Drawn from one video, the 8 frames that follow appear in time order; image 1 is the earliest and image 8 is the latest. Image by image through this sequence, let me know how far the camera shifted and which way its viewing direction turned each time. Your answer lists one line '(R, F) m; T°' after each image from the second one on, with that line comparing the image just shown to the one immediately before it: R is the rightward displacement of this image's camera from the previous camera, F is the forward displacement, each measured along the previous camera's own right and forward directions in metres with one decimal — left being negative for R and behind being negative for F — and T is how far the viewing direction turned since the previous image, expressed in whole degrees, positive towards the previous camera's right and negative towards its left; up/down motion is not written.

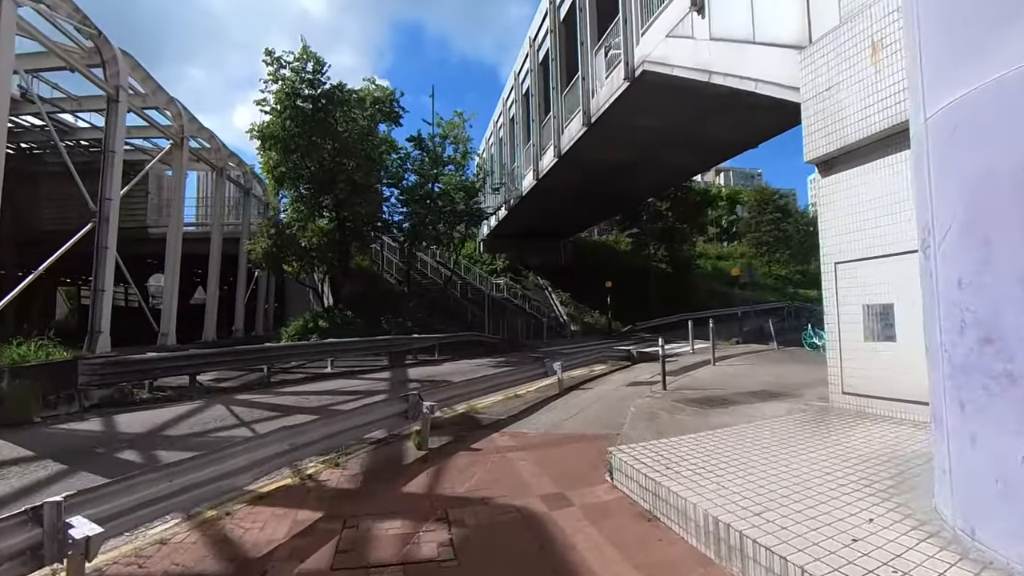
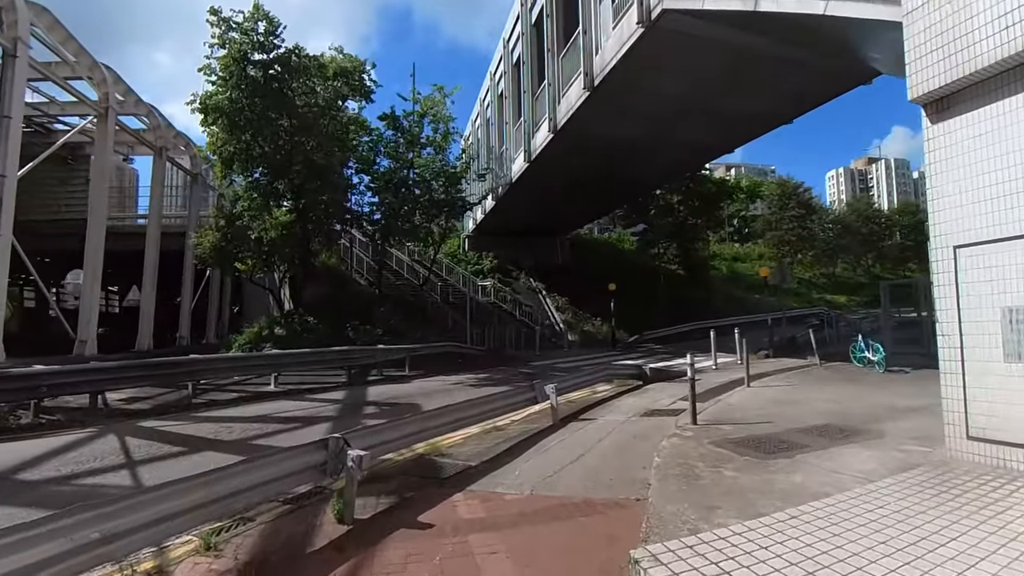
(+0.3, +4.3) m; 0°
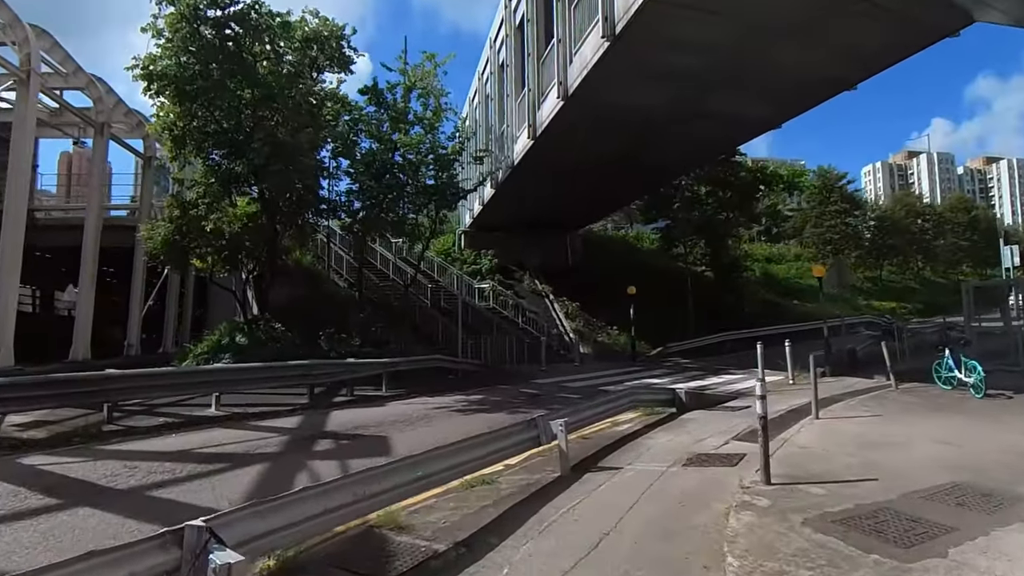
(+0.2, +3.9) m; 0°
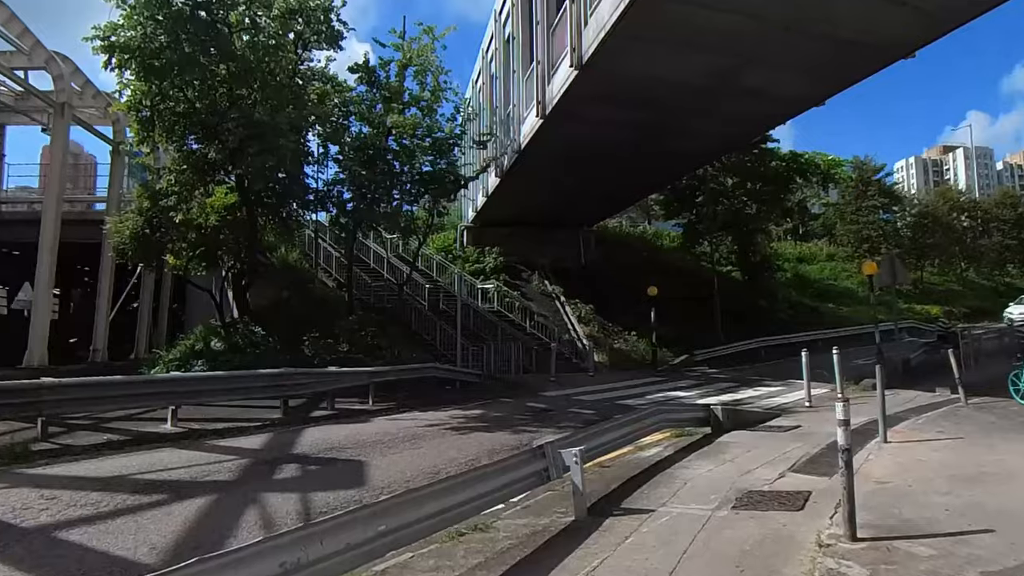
(+0.1, +2.3) m; -1°
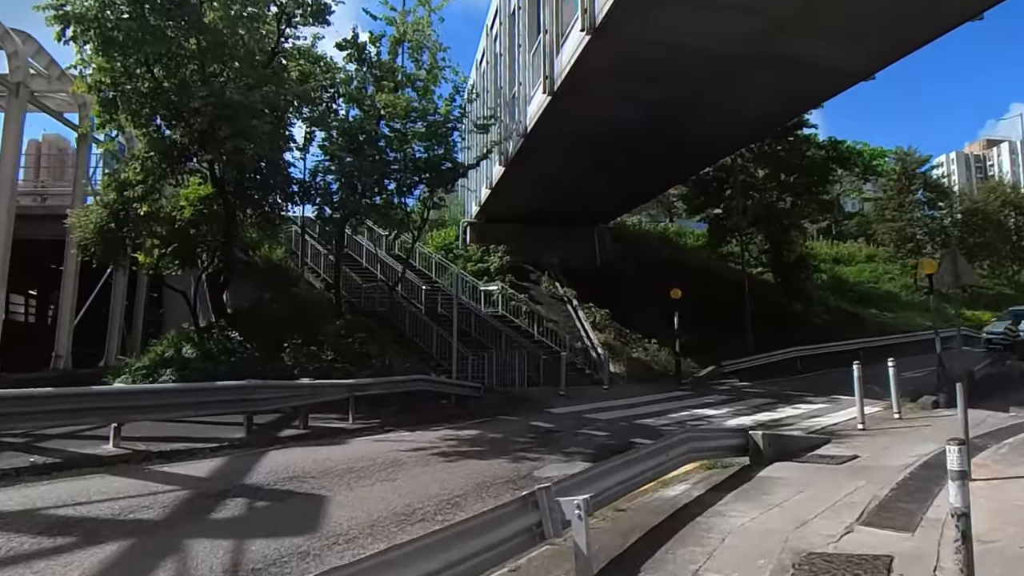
(+0.2, +2.1) m; -1°
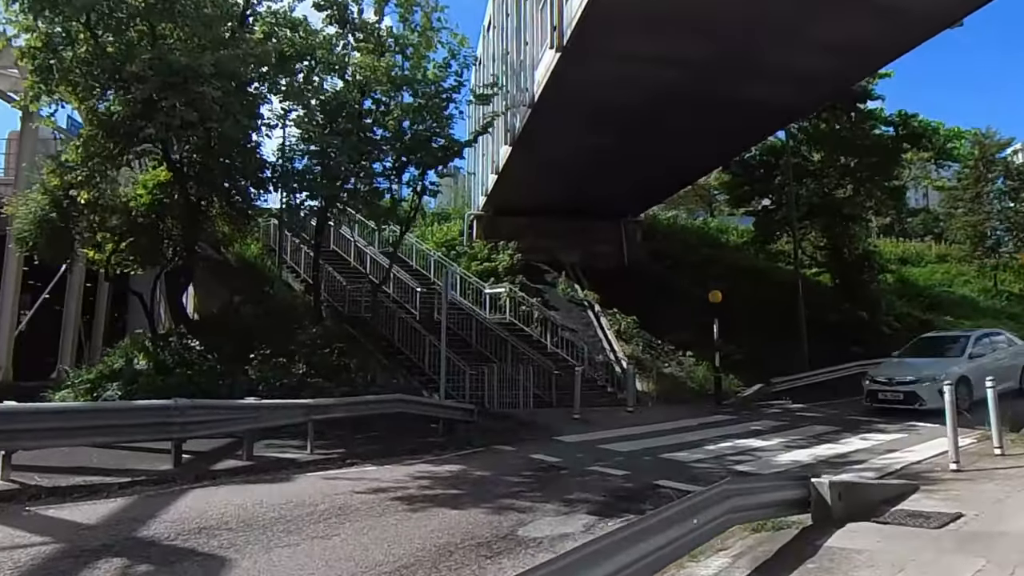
(+0.5, +2.8) m; -2°
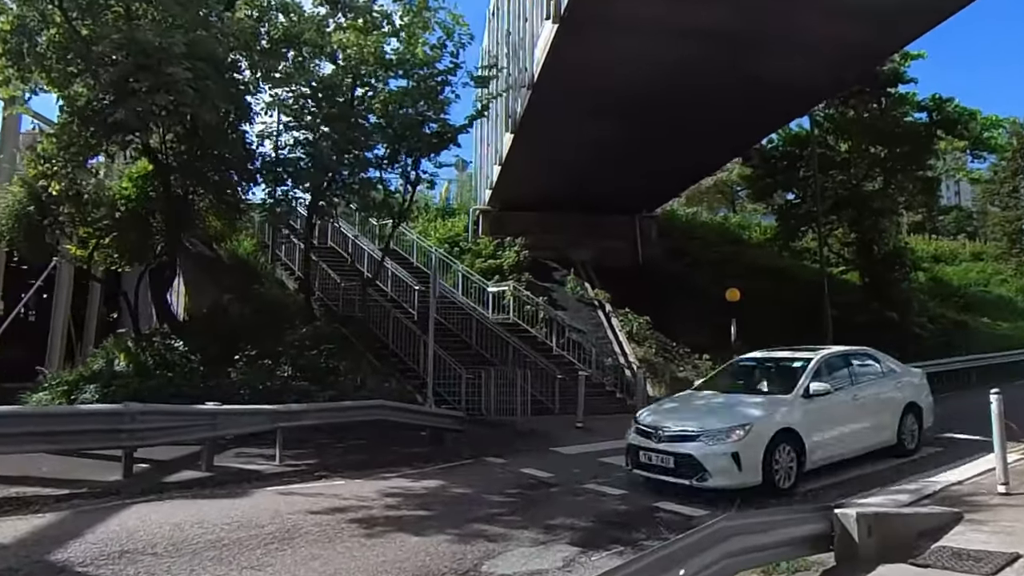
(+0.4, +1.0) m; -2°
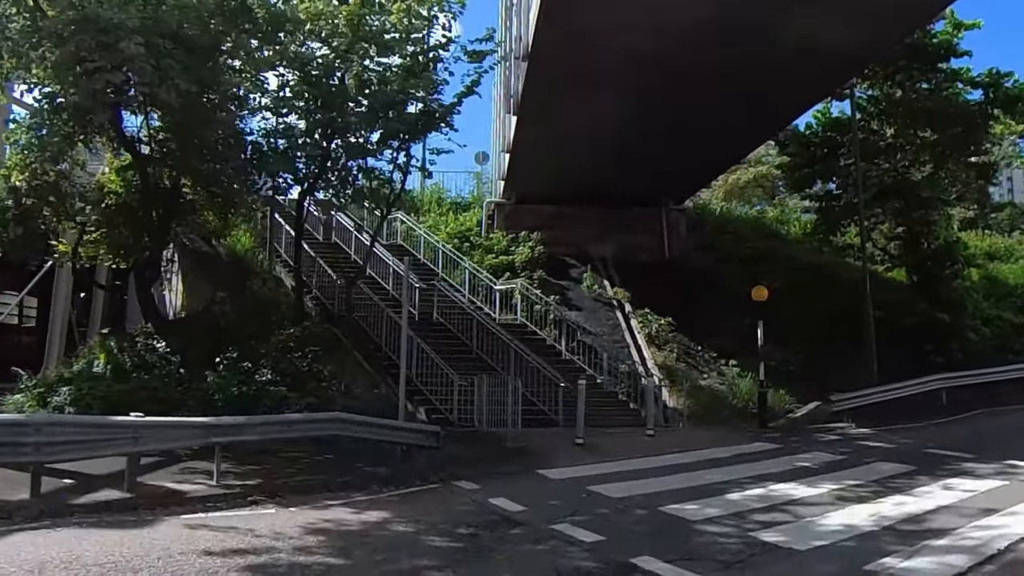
(+0.6, +1.3) m; -3°
